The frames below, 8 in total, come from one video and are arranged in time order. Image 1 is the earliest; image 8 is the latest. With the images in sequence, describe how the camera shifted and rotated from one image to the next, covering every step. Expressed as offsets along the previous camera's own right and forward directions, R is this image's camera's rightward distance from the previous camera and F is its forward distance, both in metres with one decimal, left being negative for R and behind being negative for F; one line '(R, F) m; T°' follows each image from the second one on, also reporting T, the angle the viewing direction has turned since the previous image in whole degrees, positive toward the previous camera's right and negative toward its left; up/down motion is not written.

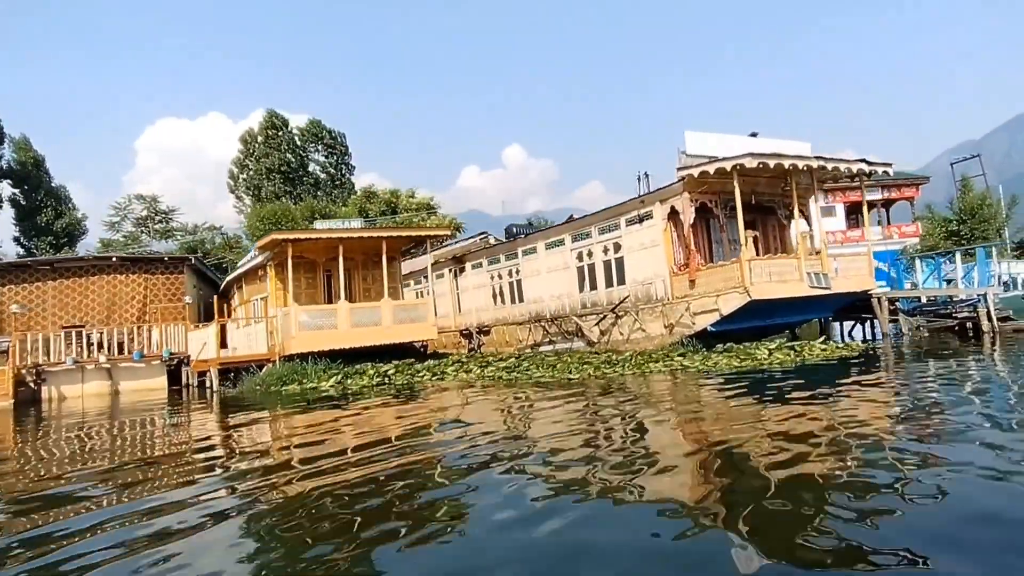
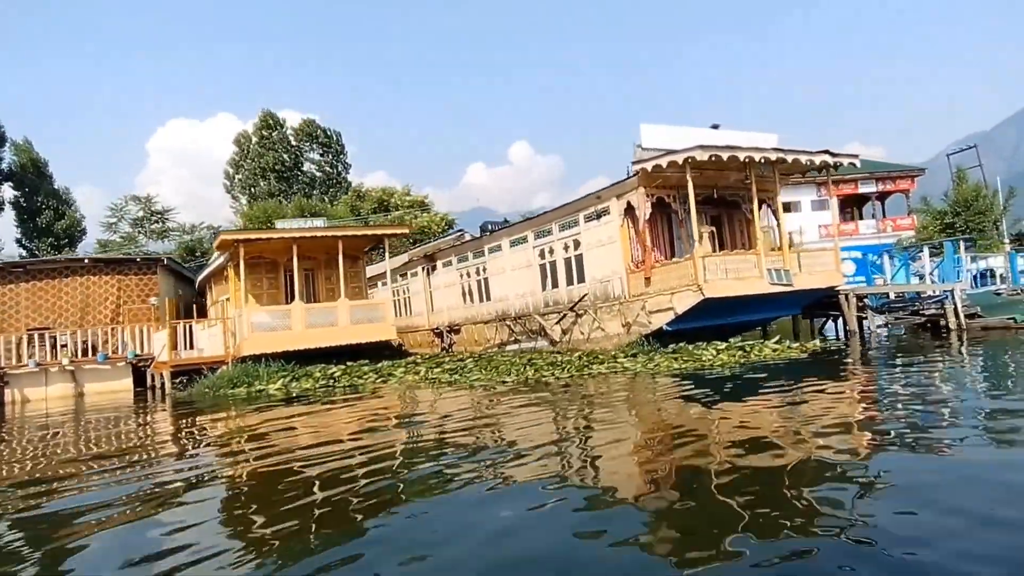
(+1.4, +0.4) m; -1°
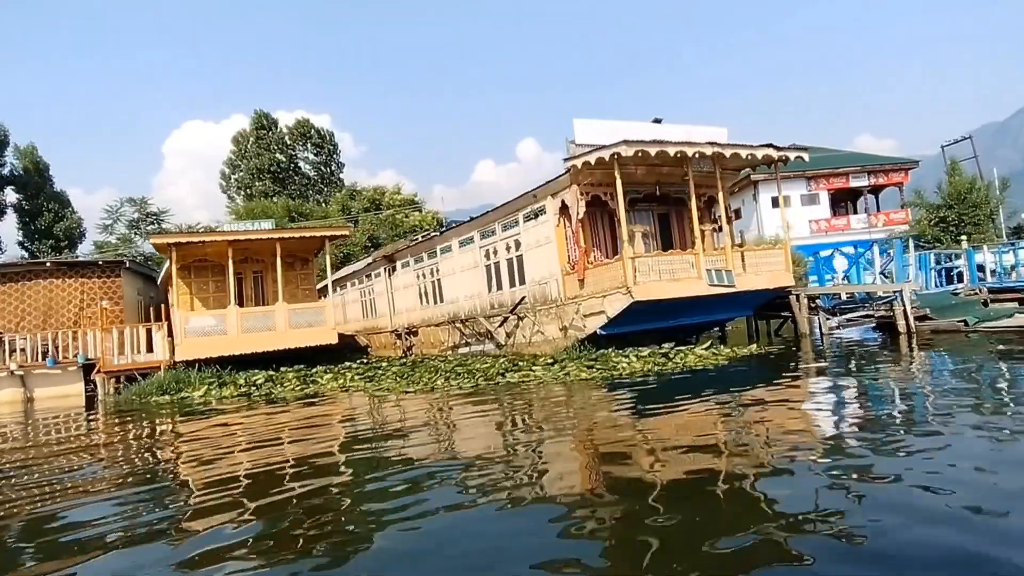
(+1.9, +0.6) m; -2°
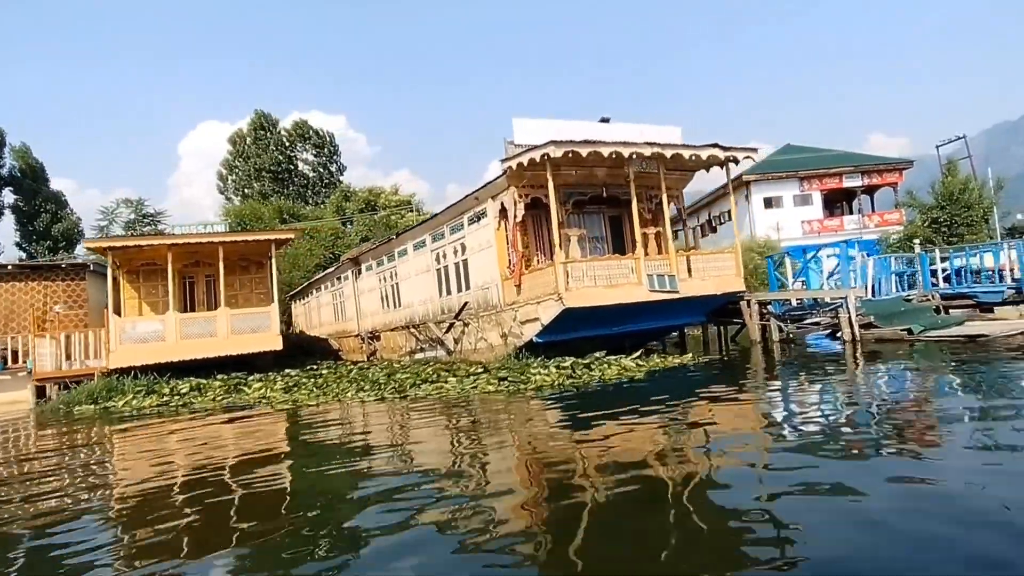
(+1.7, +0.5) m; -2°
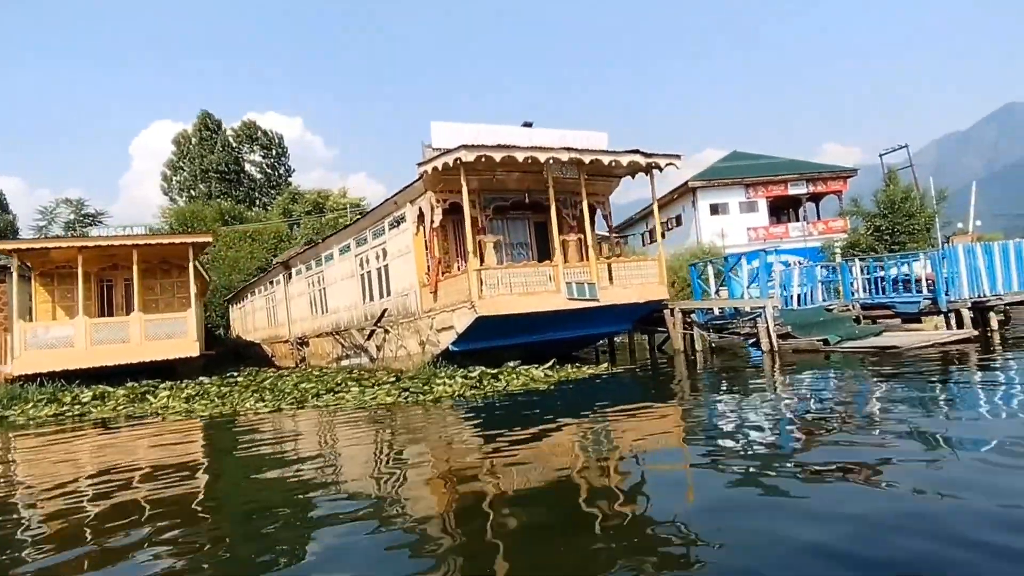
(+1.0, +0.2) m; +2°
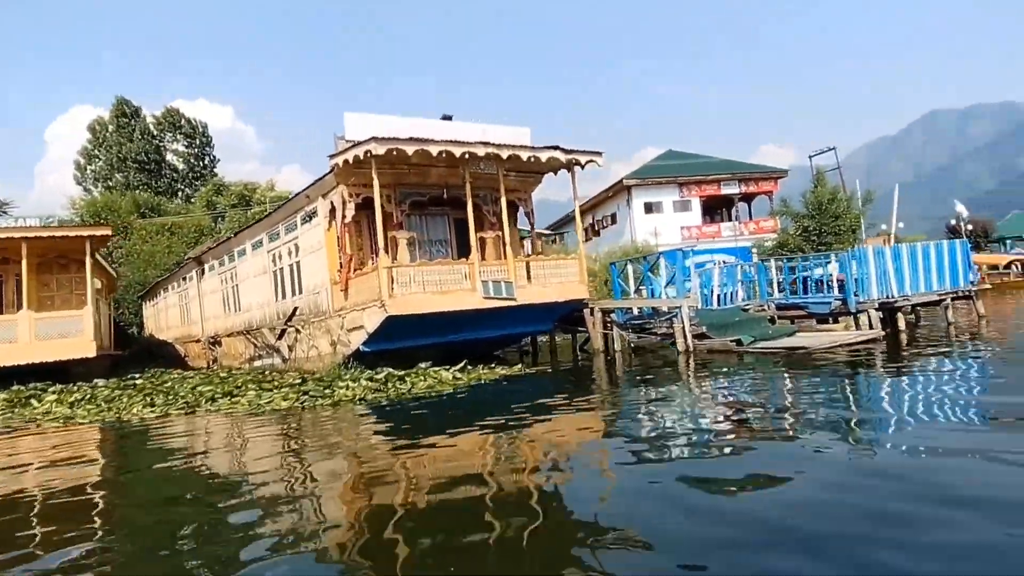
(+0.6, +0.4) m; +4°
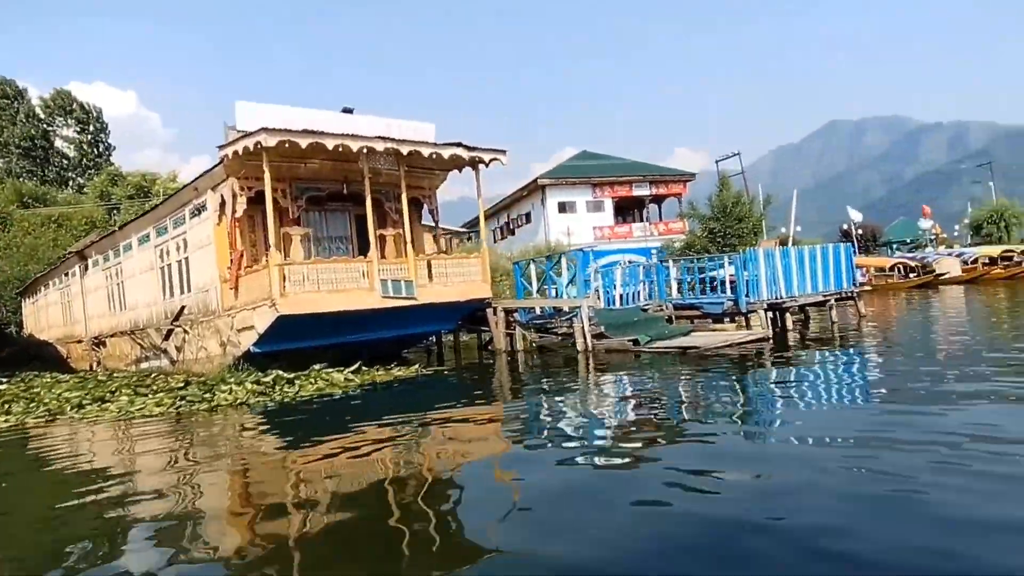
(+0.4, +0.1) m; +6°
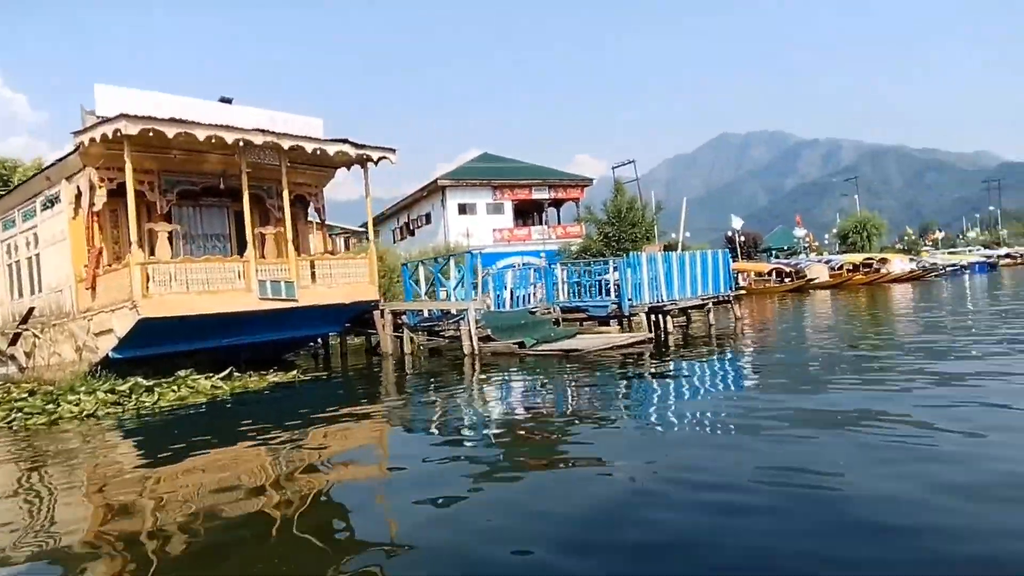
(+0.3, +0.2) m; +8°
